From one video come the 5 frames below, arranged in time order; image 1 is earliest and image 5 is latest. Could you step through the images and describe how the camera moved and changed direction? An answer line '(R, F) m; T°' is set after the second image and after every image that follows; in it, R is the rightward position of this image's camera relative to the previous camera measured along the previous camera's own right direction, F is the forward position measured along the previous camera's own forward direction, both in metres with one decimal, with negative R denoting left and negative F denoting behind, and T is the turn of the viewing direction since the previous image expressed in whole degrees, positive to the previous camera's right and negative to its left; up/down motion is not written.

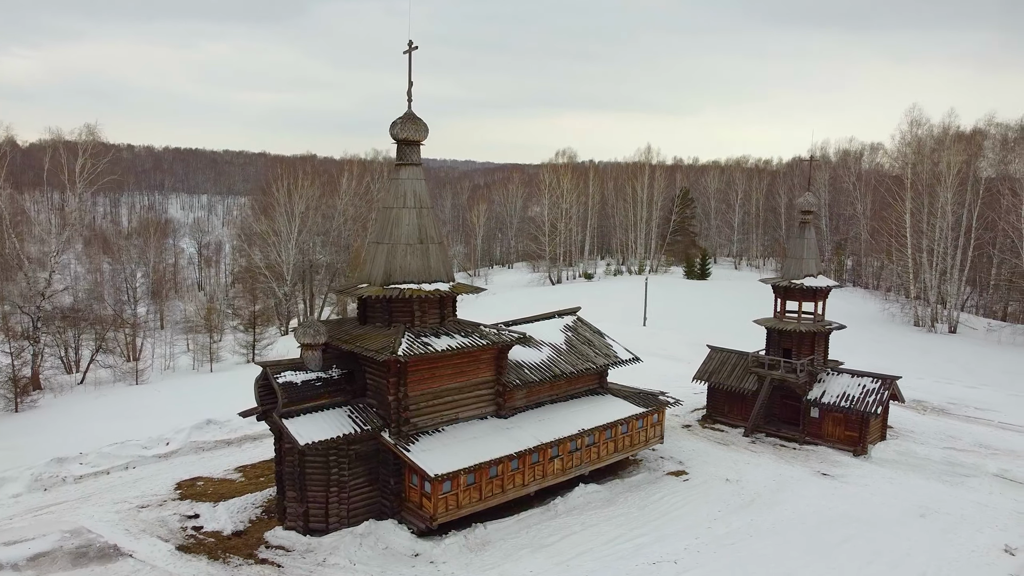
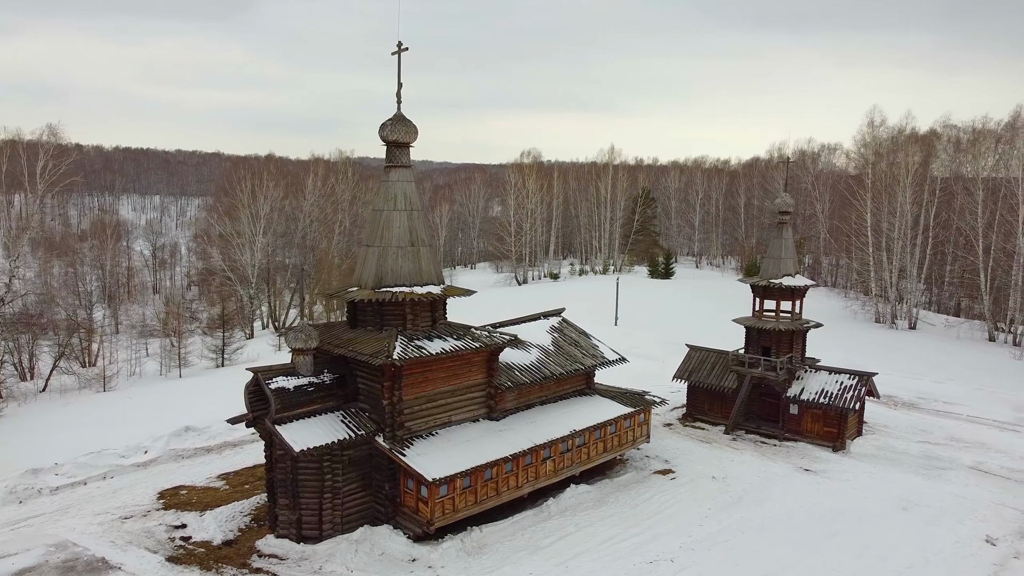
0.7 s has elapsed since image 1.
(-0.4, 0.0) m; +3°
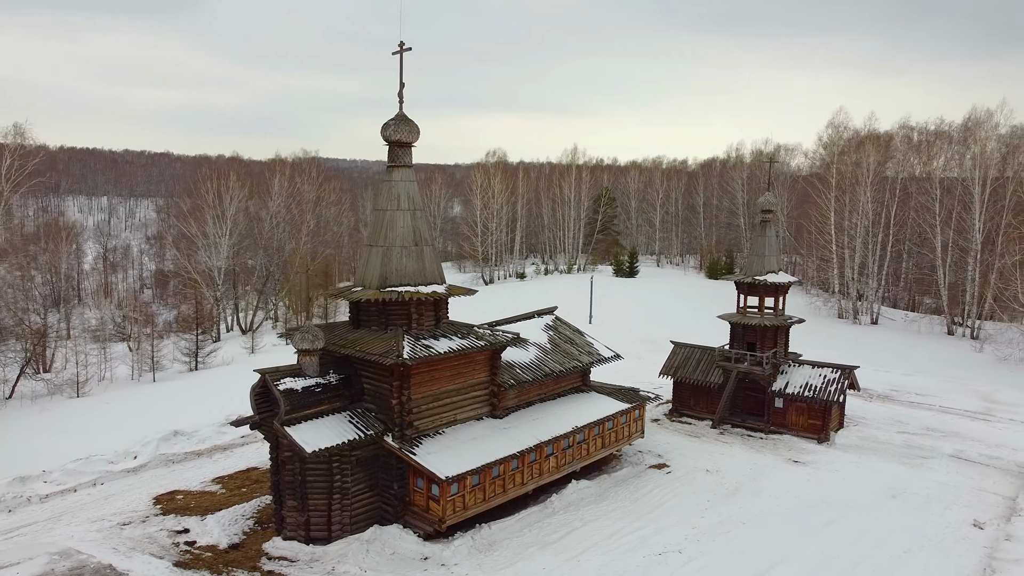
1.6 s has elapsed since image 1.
(-0.7, -0.1) m; +3°
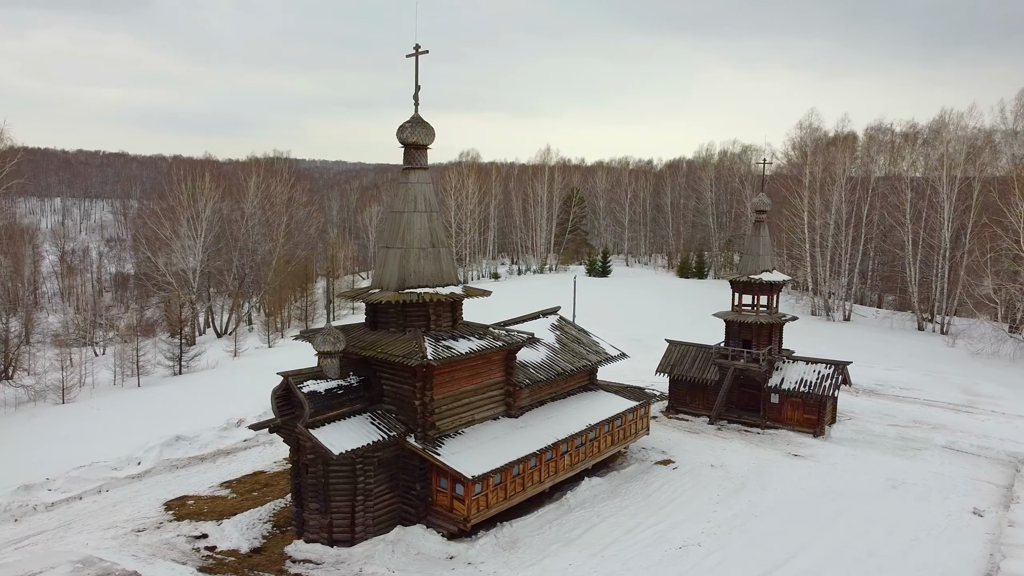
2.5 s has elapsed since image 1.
(-0.8, -0.1) m; +2°
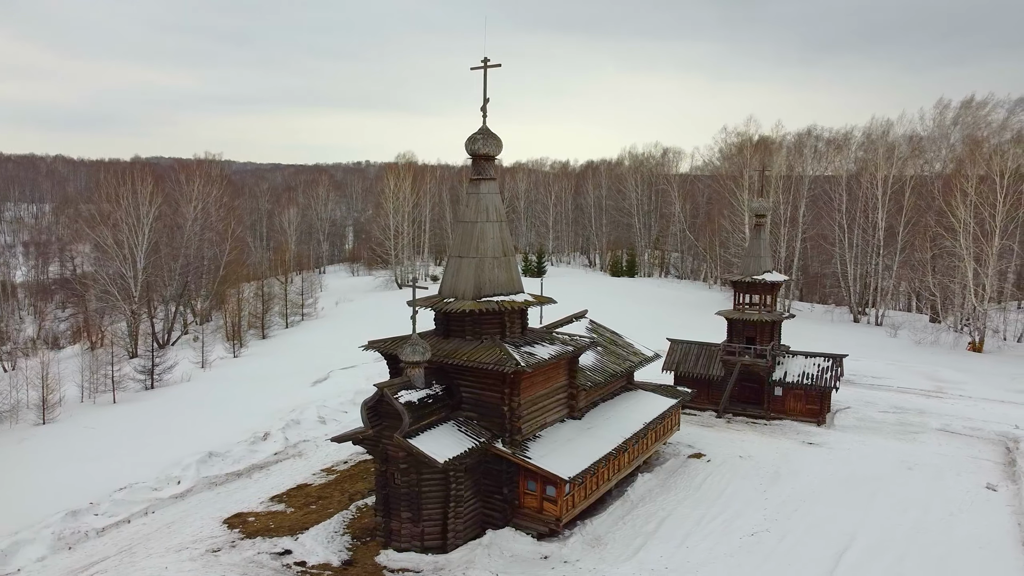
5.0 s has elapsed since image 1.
(-2.7, -0.3) m; +5°
